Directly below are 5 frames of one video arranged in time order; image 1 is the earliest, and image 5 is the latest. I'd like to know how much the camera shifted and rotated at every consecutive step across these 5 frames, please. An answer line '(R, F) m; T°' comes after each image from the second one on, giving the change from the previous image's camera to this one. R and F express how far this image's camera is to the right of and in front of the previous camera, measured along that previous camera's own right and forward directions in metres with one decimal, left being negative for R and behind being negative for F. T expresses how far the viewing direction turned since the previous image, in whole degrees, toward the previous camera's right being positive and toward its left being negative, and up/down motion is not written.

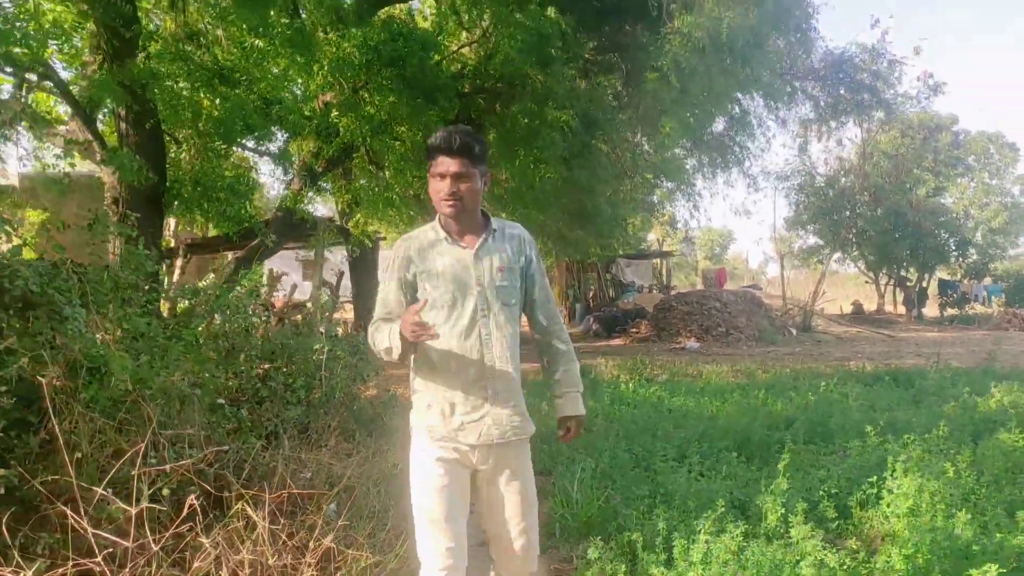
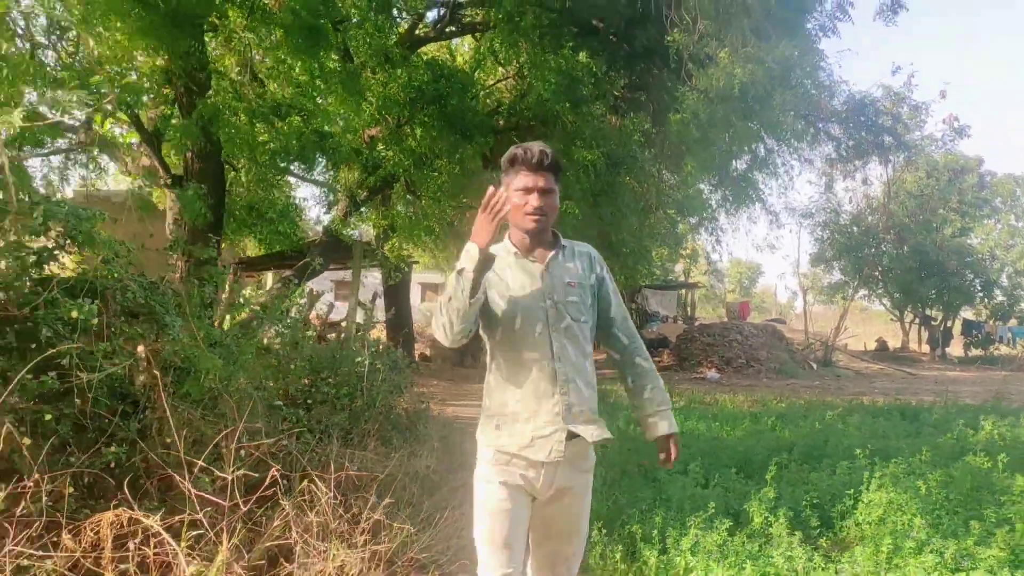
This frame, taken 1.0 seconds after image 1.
(0.0, -0.7) m; -2°
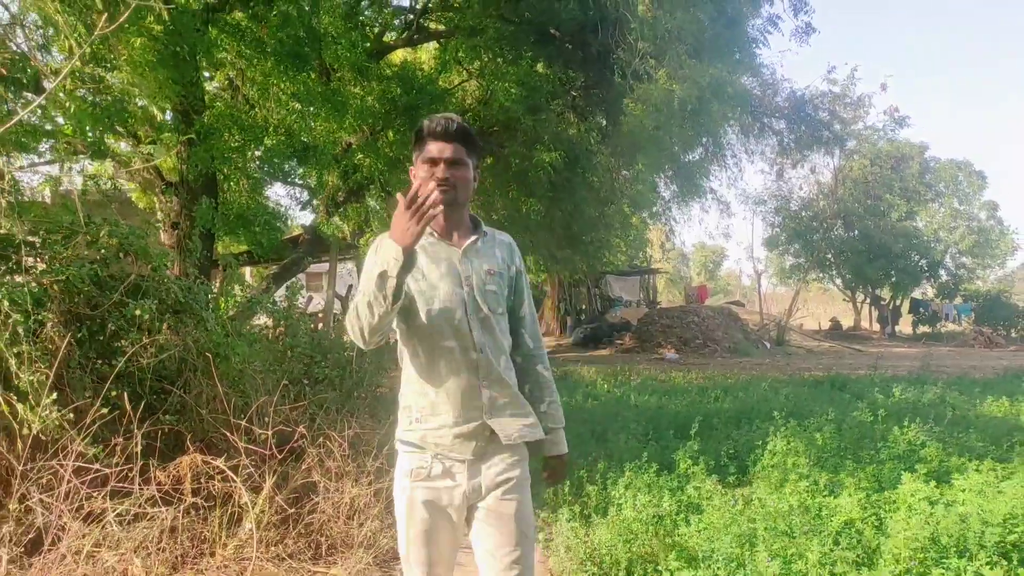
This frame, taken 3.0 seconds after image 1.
(0.0, -1.1) m; +2°
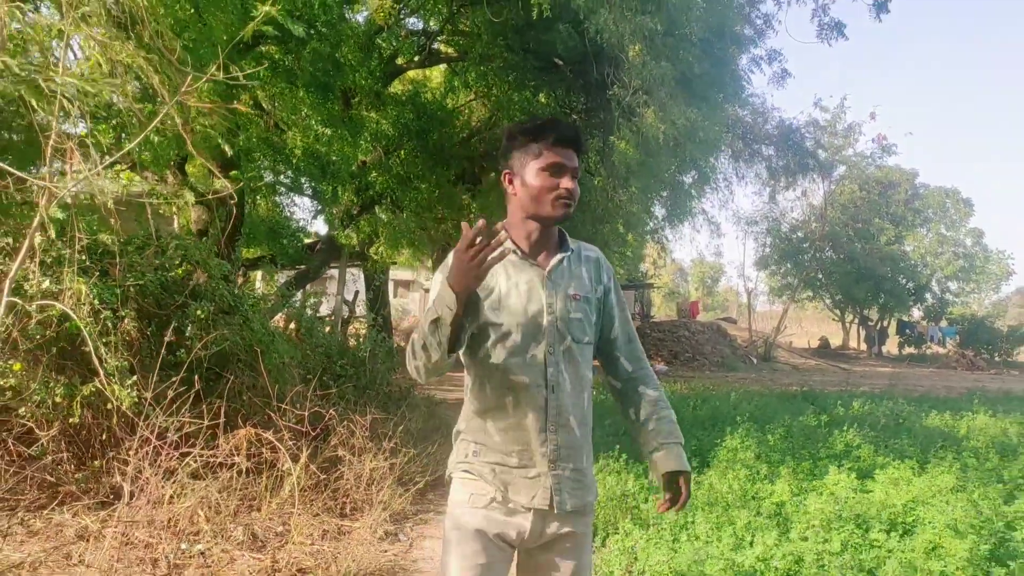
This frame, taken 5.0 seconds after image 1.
(0.0, -1.0) m; 0°
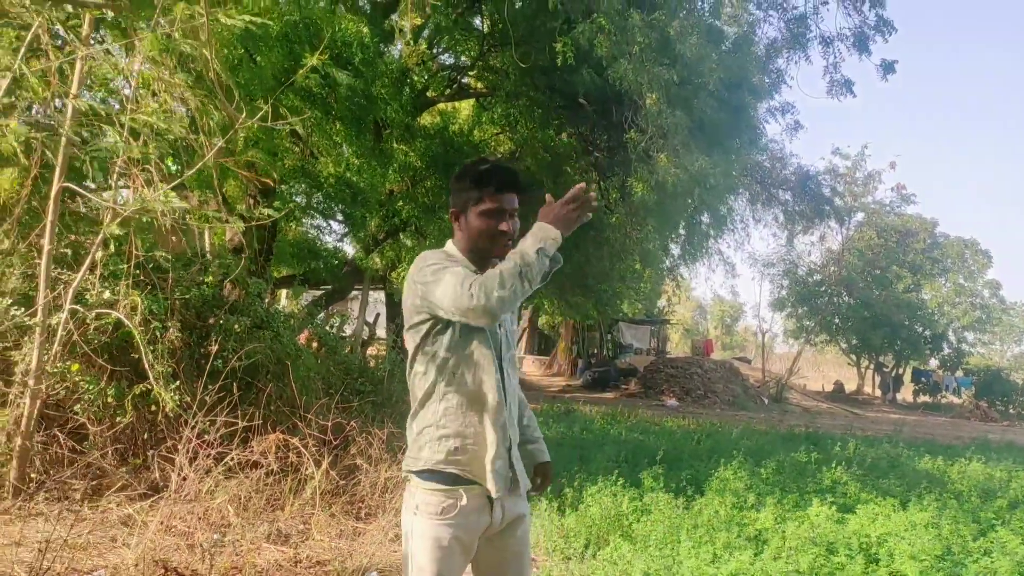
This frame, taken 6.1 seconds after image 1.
(+0.1, -0.5) m; -1°
